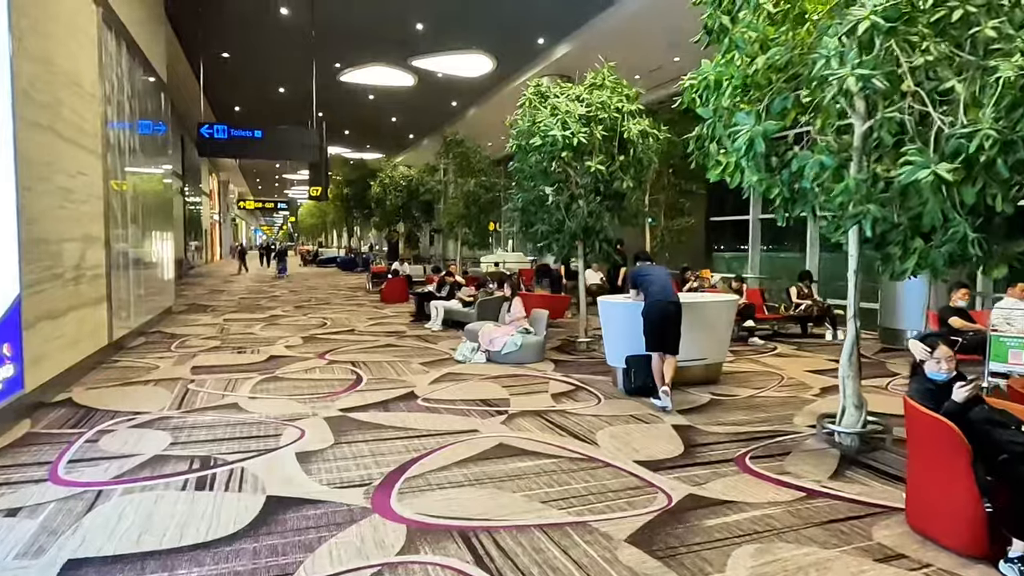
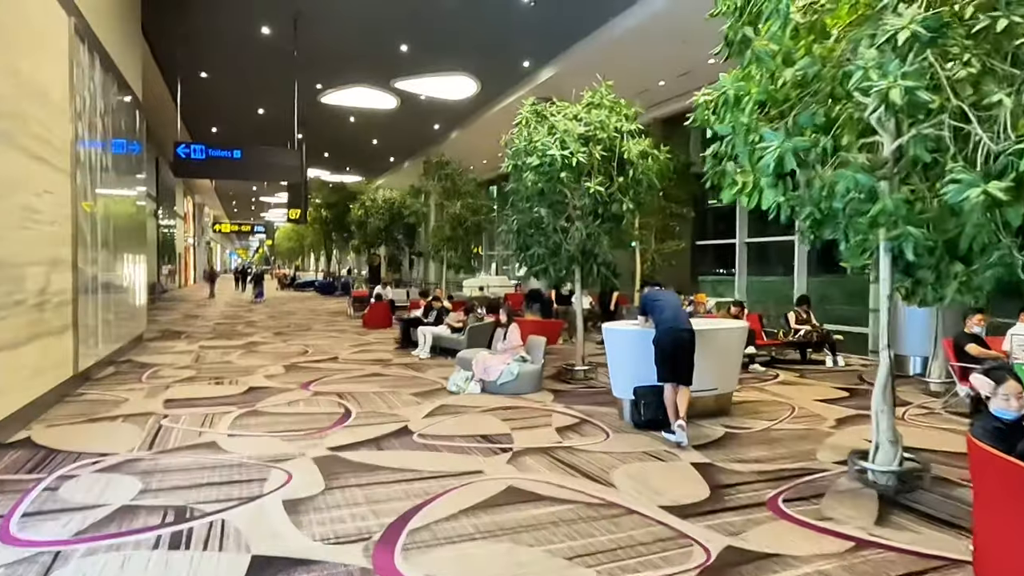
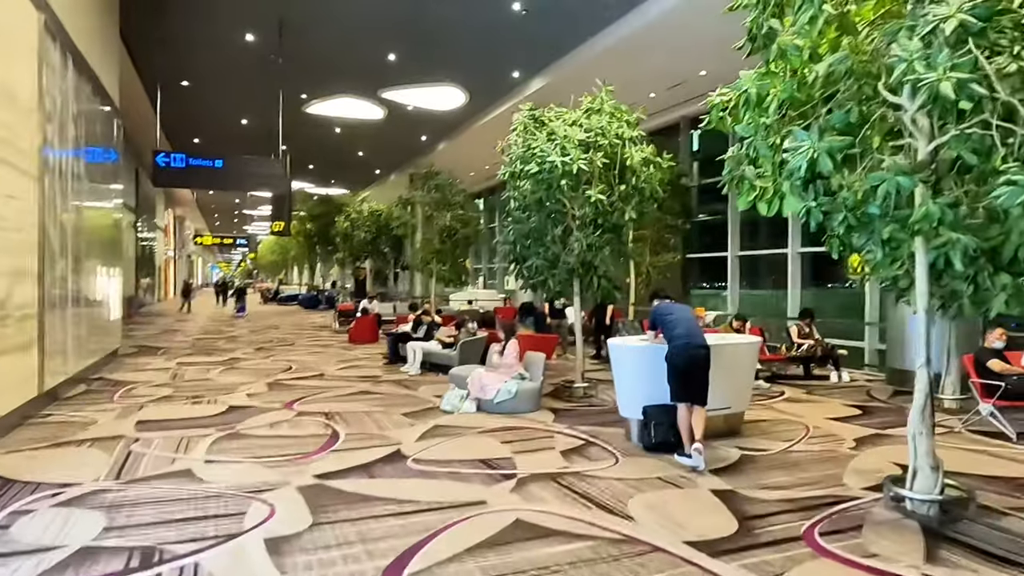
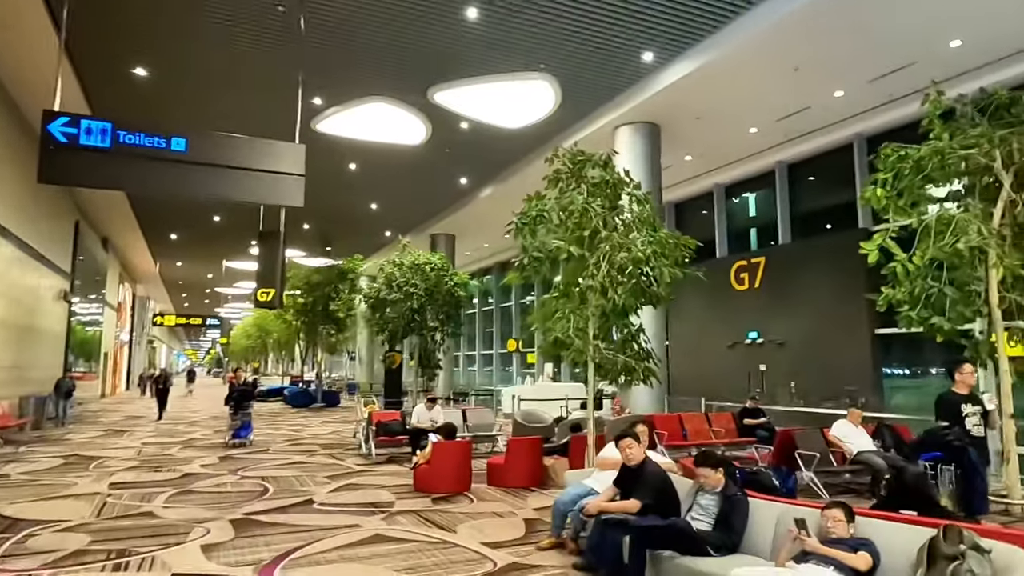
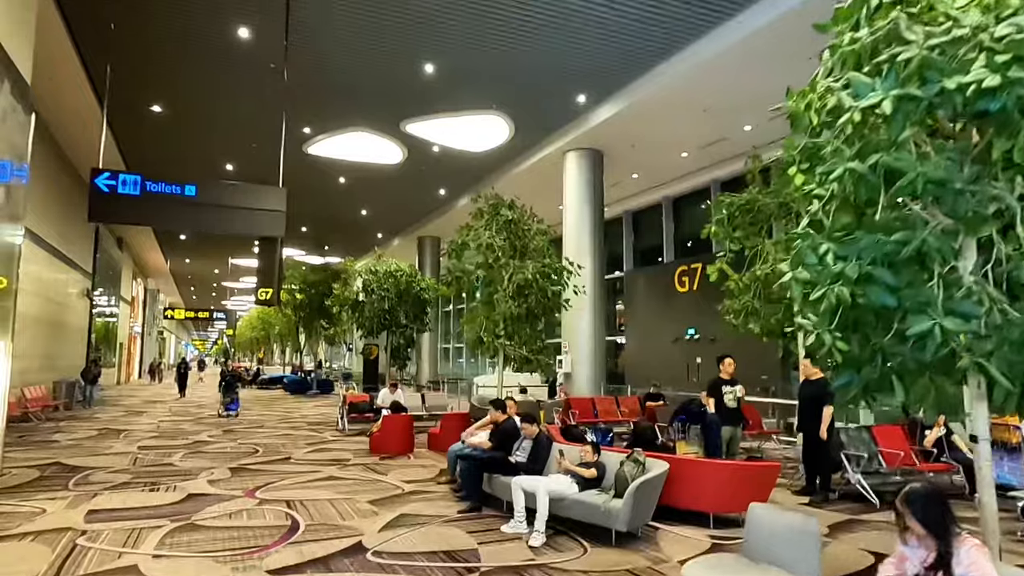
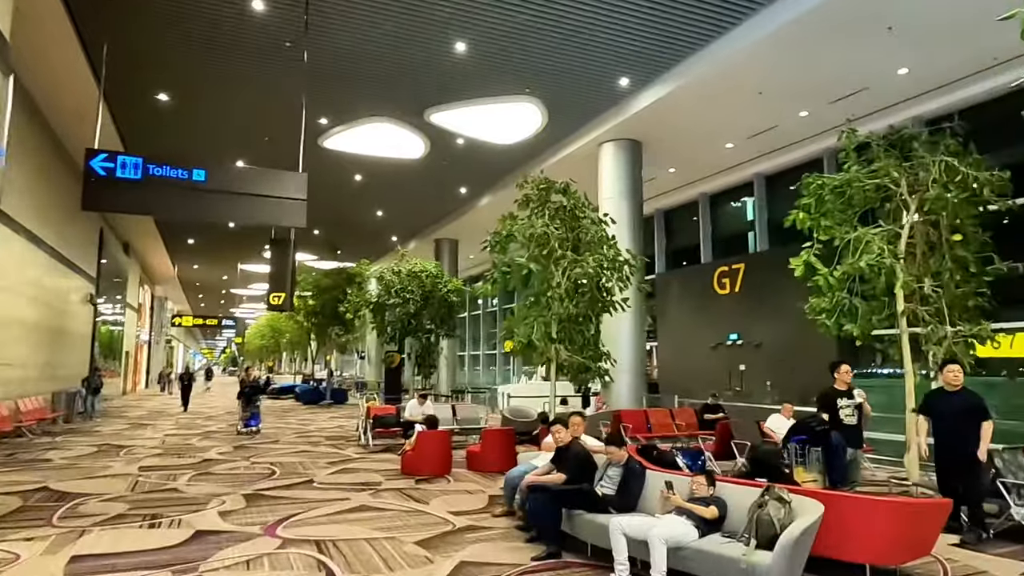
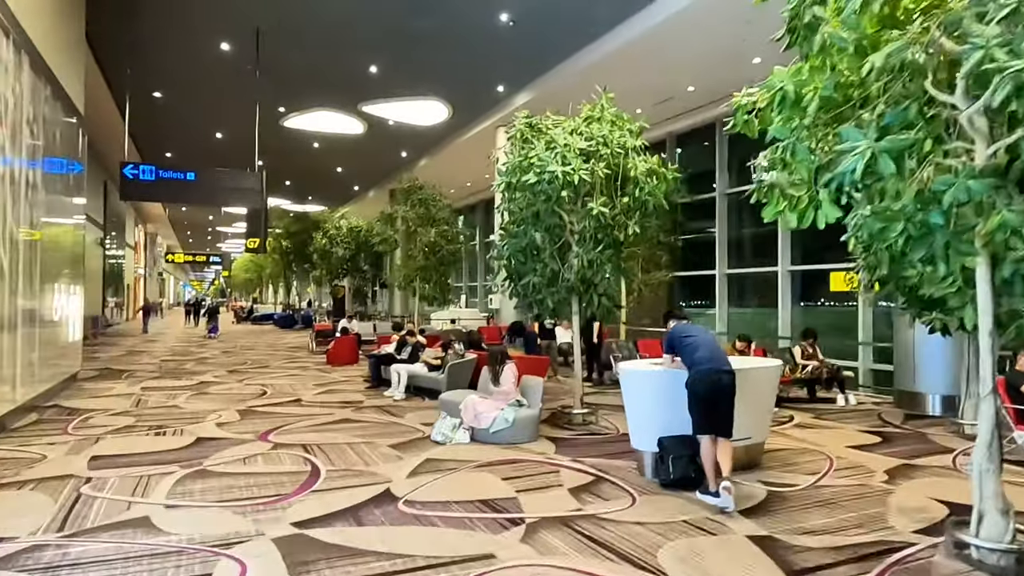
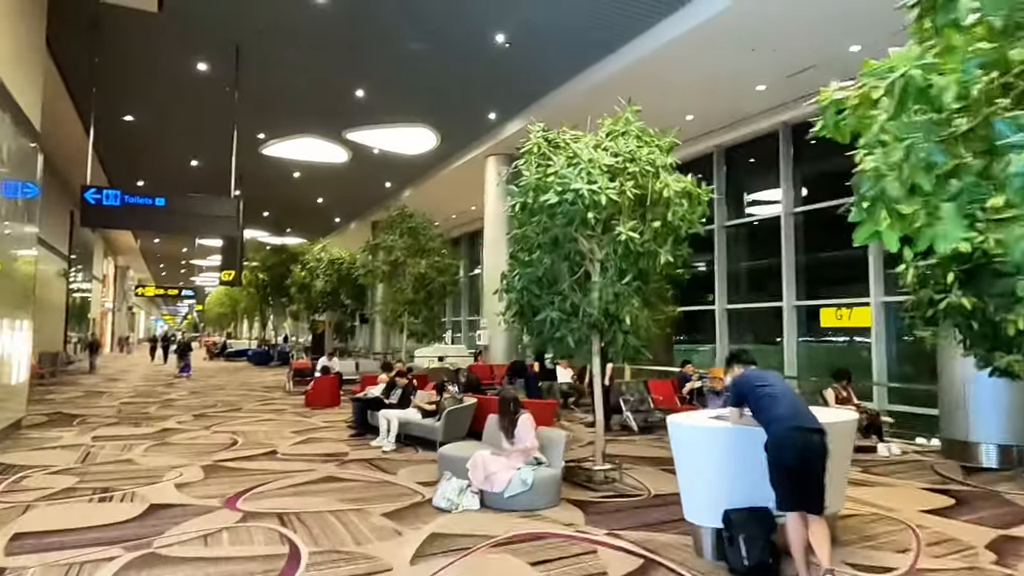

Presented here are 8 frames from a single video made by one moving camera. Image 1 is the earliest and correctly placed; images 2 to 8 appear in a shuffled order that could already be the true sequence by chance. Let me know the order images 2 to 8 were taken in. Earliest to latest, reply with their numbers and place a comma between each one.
2, 3, 7, 8, 5, 6, 4
